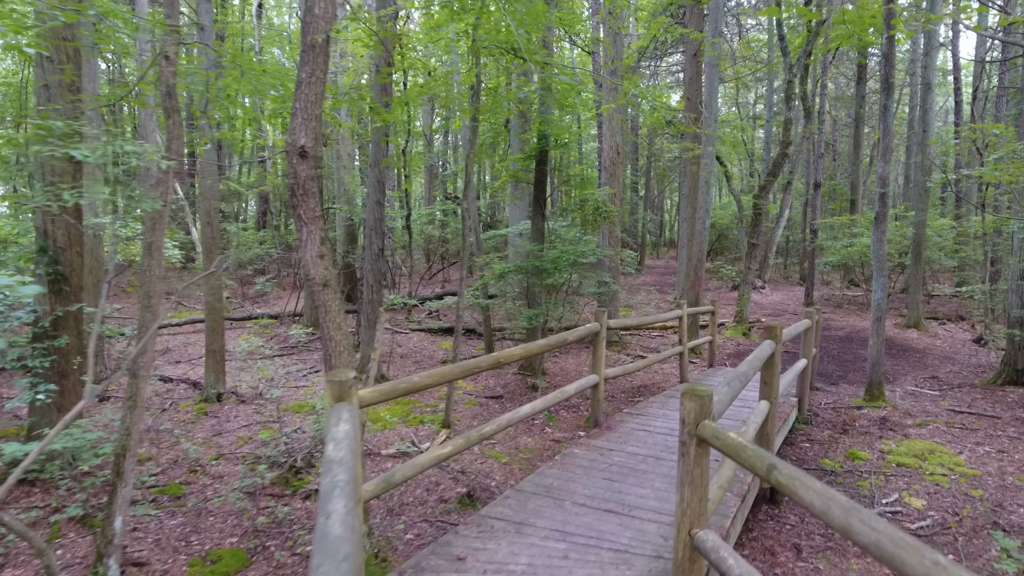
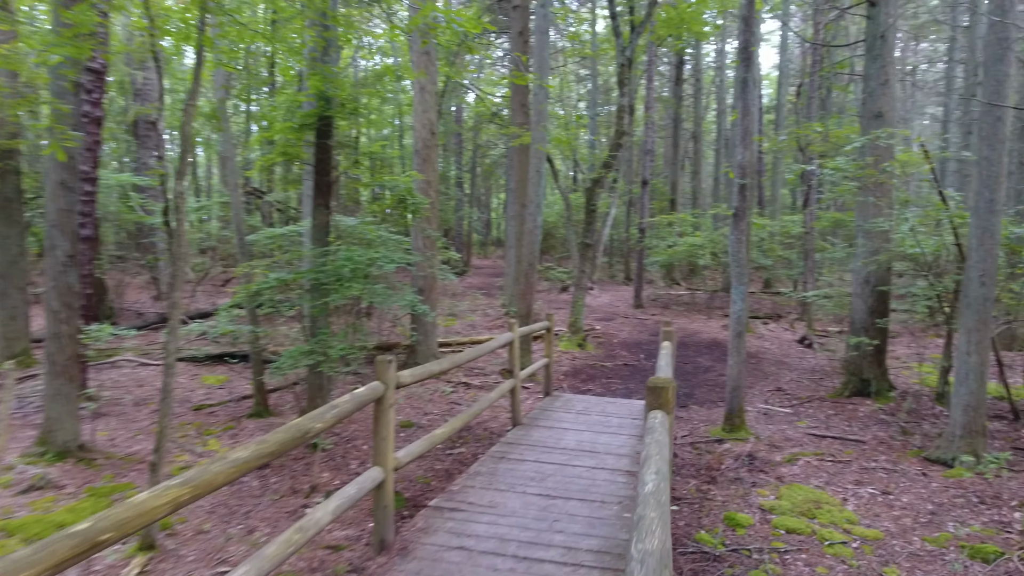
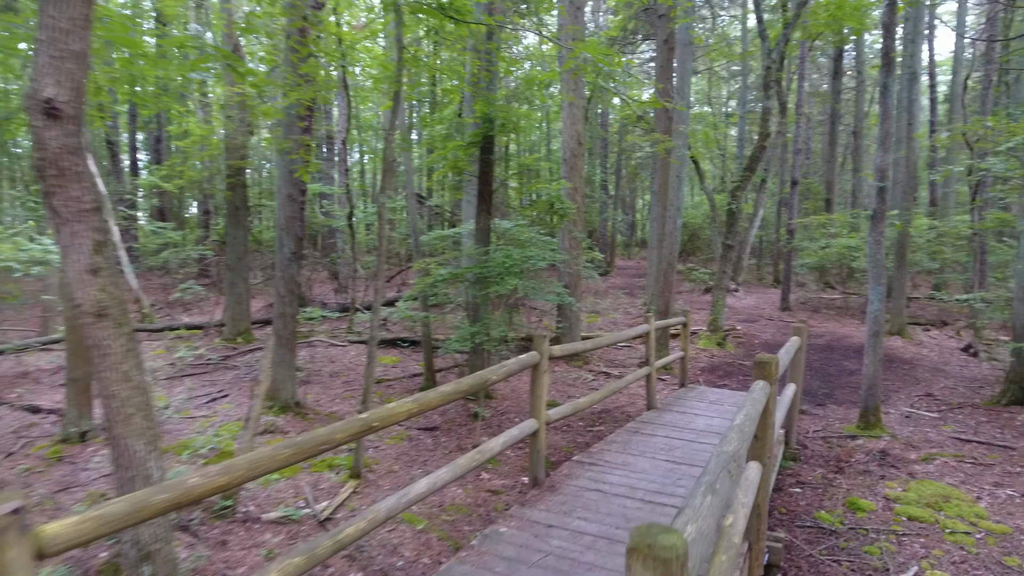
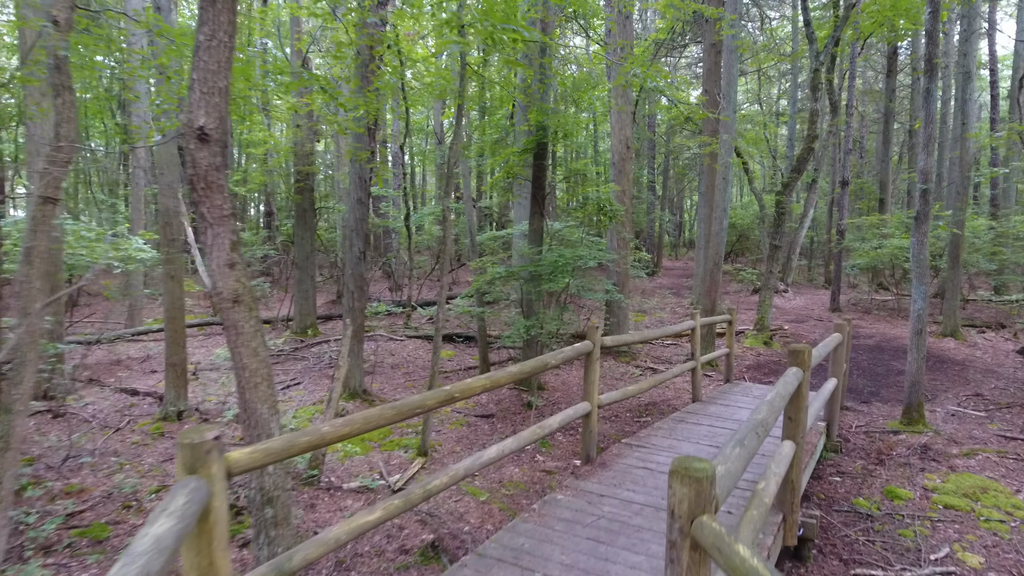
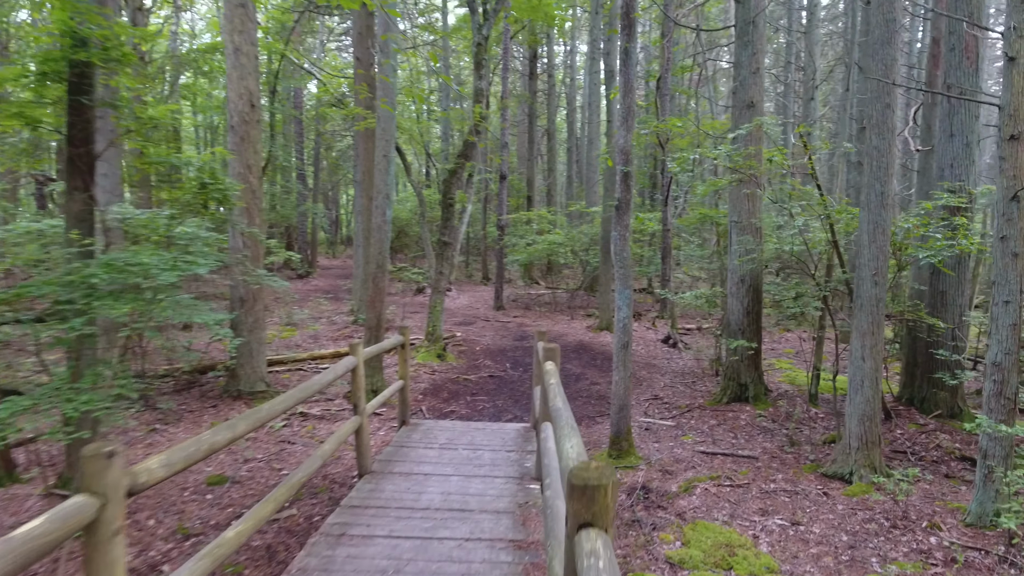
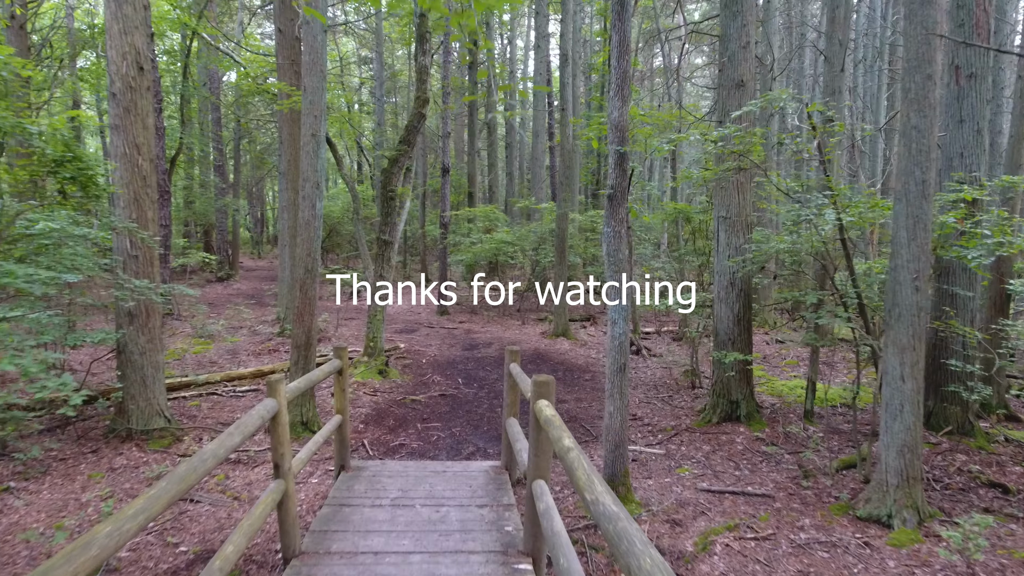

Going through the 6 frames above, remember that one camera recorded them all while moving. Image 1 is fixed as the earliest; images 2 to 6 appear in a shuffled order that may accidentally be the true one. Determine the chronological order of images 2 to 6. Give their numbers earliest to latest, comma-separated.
4, 3, 2, 5, 6
